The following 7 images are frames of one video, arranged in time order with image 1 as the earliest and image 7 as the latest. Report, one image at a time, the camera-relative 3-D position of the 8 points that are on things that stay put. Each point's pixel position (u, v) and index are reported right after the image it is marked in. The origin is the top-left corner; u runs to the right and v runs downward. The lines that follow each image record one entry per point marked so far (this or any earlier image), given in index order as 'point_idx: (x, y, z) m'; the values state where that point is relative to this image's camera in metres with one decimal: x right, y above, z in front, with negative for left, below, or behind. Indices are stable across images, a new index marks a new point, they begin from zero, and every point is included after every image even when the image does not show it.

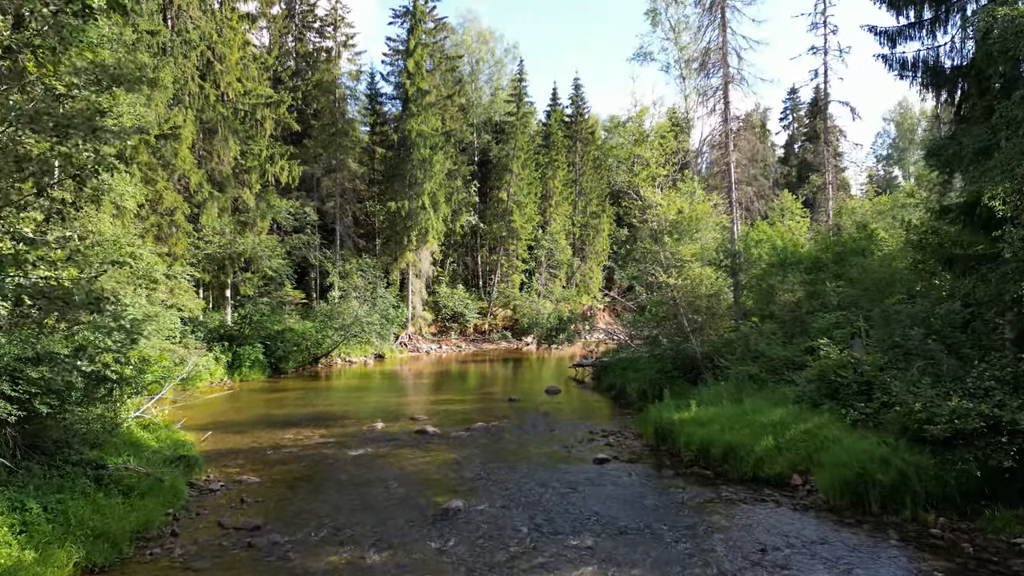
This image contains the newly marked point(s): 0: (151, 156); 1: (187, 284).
0: (-8.5, +3.1, +16.3) m
1: (-8.2, +0.1, +17.4) m
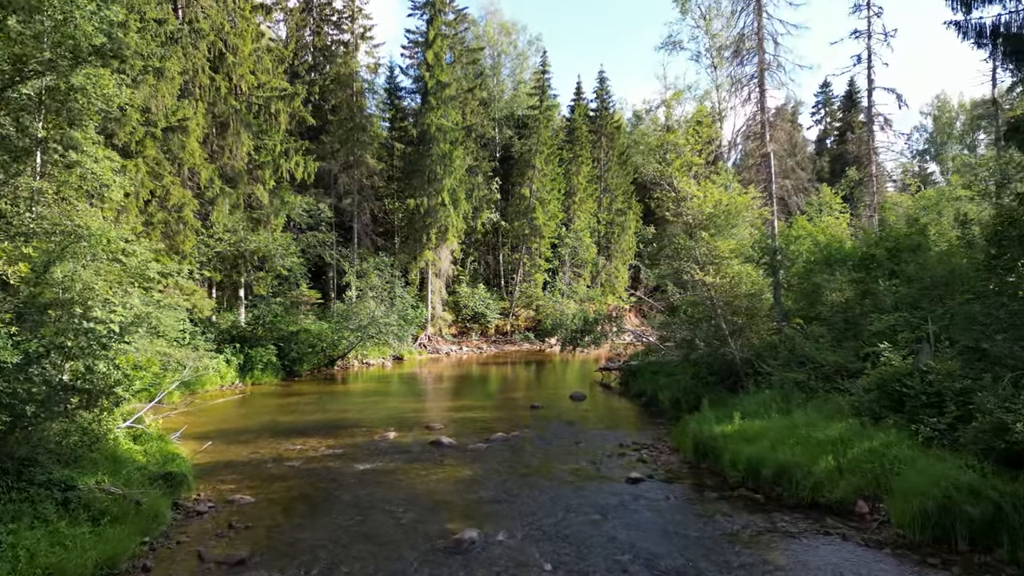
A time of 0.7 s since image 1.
0: (-8.0, +3.1, +15.6) m
1: (-7.7, +0.1, +16.7) m
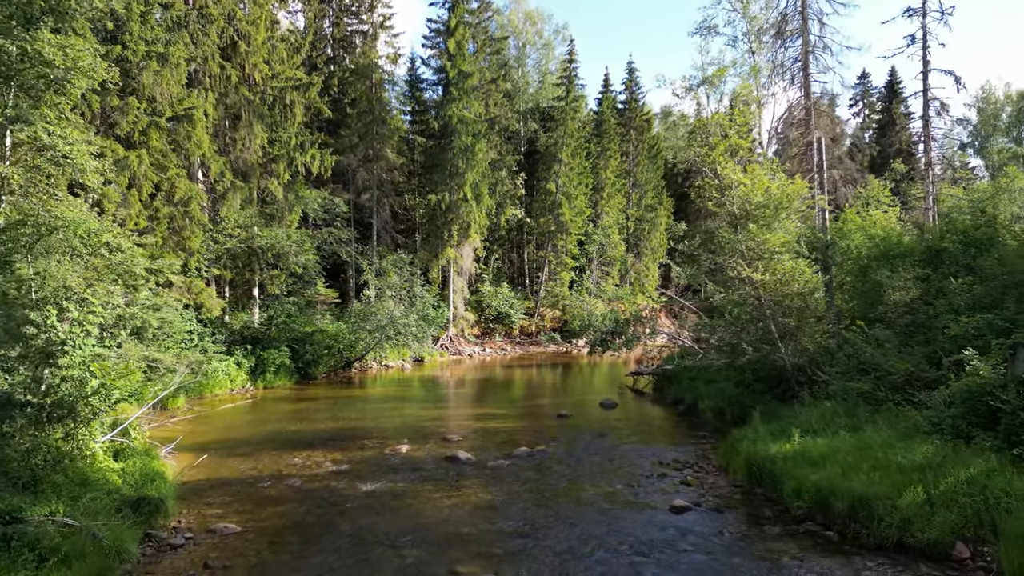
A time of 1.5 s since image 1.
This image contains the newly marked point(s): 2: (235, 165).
0: (-7.5, +3.1, +14.8) m
1: (-7.1, +0.2, +15.9) m
2: (-7.2, +3.2, +18.1) m
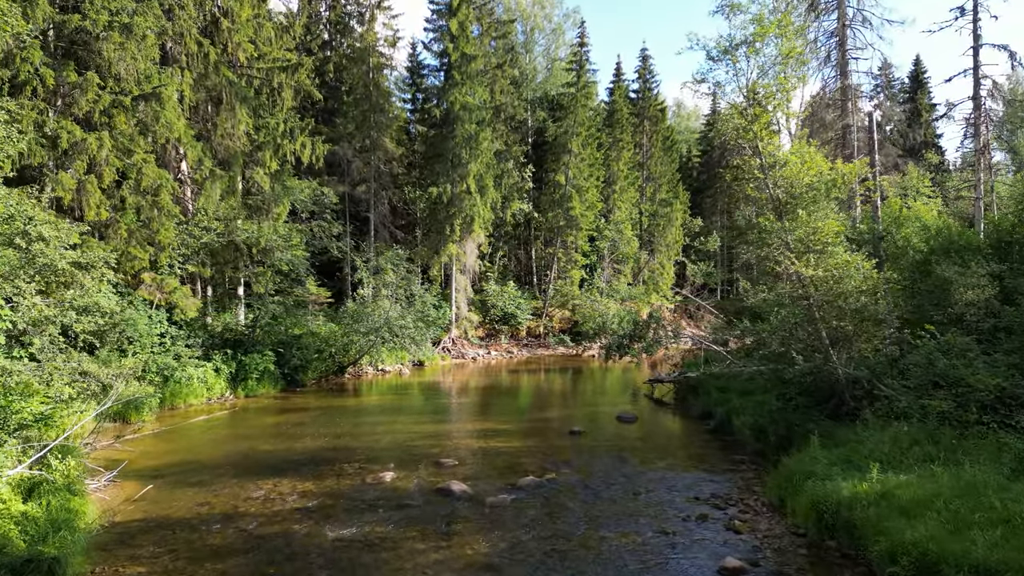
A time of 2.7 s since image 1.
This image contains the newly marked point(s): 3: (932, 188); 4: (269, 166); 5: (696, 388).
0: (-7.4, +3.2, +13.3) m
1: (-7.0, +0.2, +14.4) m
2: (-7.1, +3.3, +16.6) m
3: (+12.0, +2.8, +19.8) m
4: (-6.2, +3.1, +17.7) m
5: (+3.7, -2.0, +13.9) m
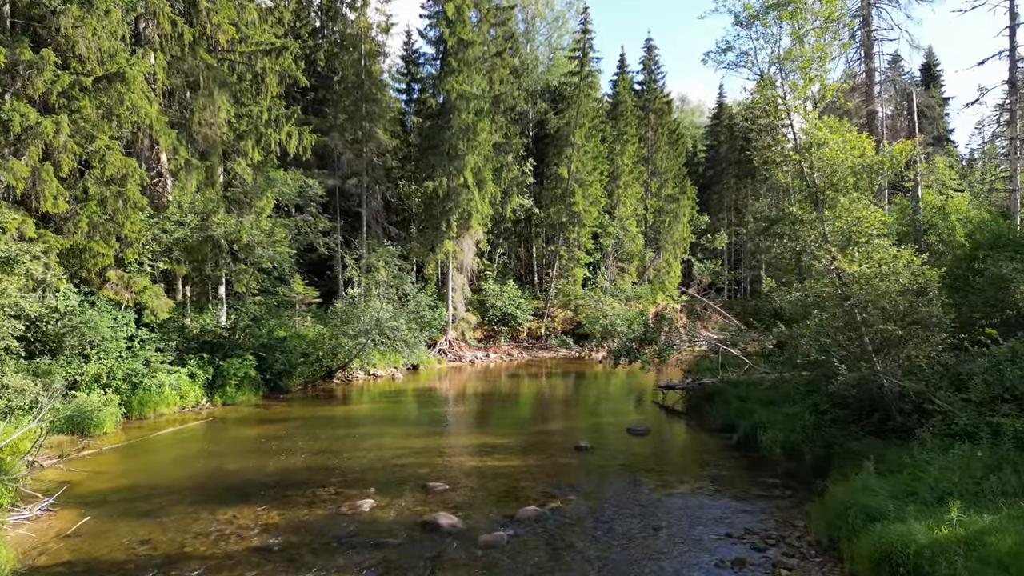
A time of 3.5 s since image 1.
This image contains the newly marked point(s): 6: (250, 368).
0: (-7.4, +3.2, +12.1) m
1: (-7.0, +0.2, +13.2) m
2: (-7.1, +3.3, +15.4) m
3: (+12.0, +2.9, +18.6) m
4: (-6.2, +3.1, +16.6) m
5: (+3.7, -2.0, +12.7) m
6: (-5.7, -1.7, +15.0) m
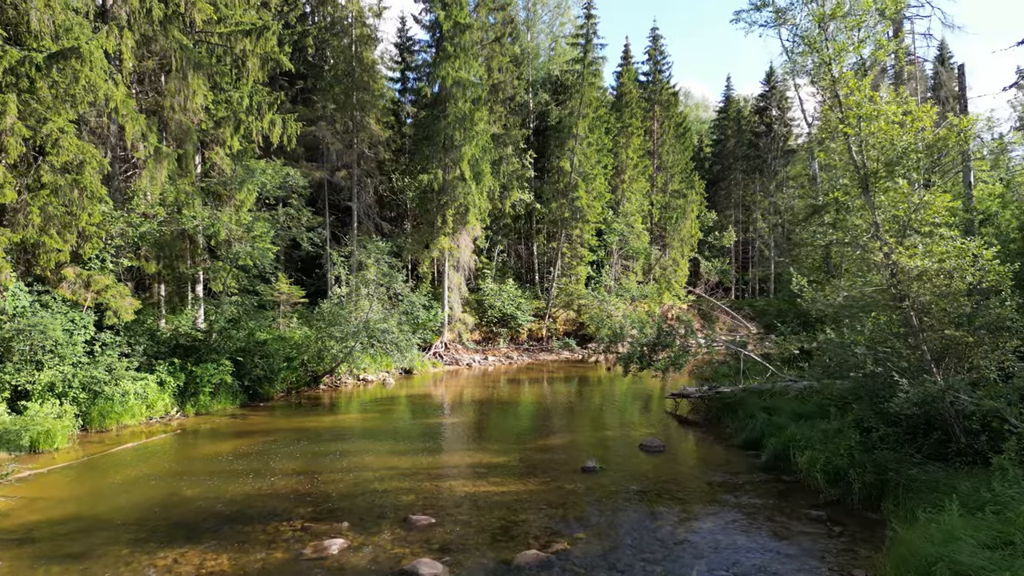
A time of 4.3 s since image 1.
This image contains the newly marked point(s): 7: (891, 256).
0: (-7.4, +3.2, +11.0) m
1: (-7.0, +0.2, +12.0) m
2: (-7.1, +3.3, +14.2) m
3: (+12.0, +2.9, +17.4) m
4: (-6.3, +3.2, +15.4) m
5: (+3.7, -2.0, +11.5) m
6: (-5.7, -1.7, +13.8) m
7: (+3.7, +0.3, +6.9) m
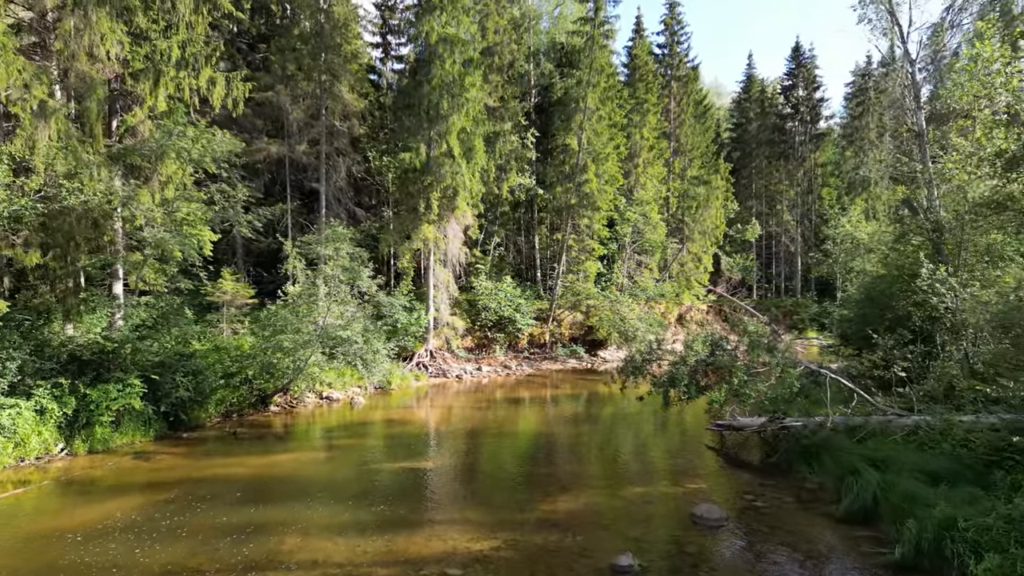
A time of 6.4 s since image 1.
0: (-7.5, +3.2, +7.8) m
1: (-7.1, +0.3, +8.9) m
2: (-7.2, +3.3, +11.1) m
3: (+11.9, +2.9, +14.2) m
4: (-6.3, +3.2, +12.2) m
5: (+3.6, -1.9, +8.4) m
6: (-5.8, -1.7, +10.6) m
7: (+3.7, +0.3, +3.8) m
